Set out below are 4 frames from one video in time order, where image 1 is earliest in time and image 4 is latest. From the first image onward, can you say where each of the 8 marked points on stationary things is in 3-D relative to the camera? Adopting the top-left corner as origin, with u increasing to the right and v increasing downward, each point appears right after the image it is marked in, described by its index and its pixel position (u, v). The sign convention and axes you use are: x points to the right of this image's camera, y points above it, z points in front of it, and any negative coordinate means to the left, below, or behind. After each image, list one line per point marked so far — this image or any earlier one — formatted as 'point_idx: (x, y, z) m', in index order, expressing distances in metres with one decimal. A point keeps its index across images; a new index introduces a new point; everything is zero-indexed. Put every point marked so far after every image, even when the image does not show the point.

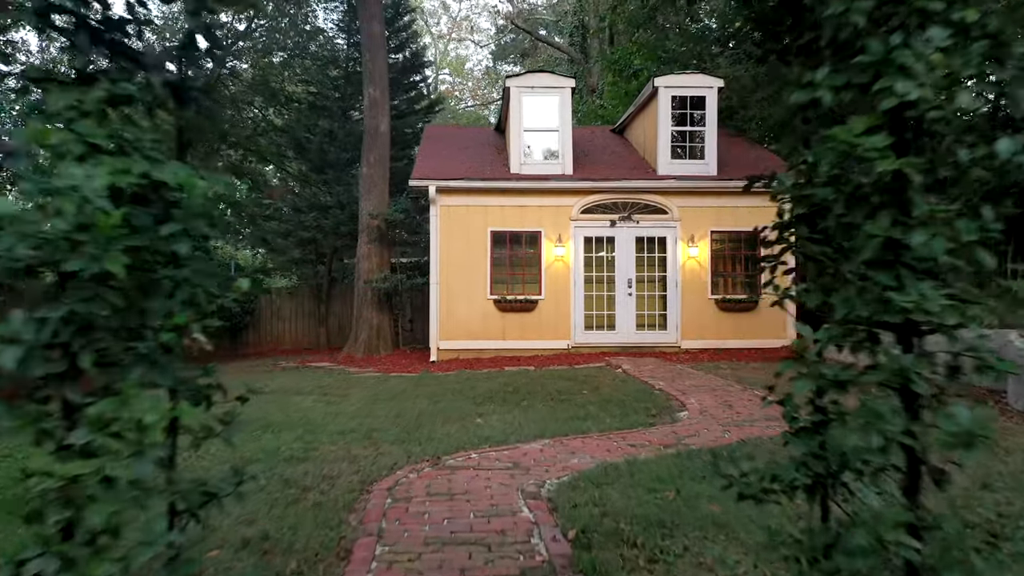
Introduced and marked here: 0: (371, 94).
0: (-2.5, +3.4, +14.2) m
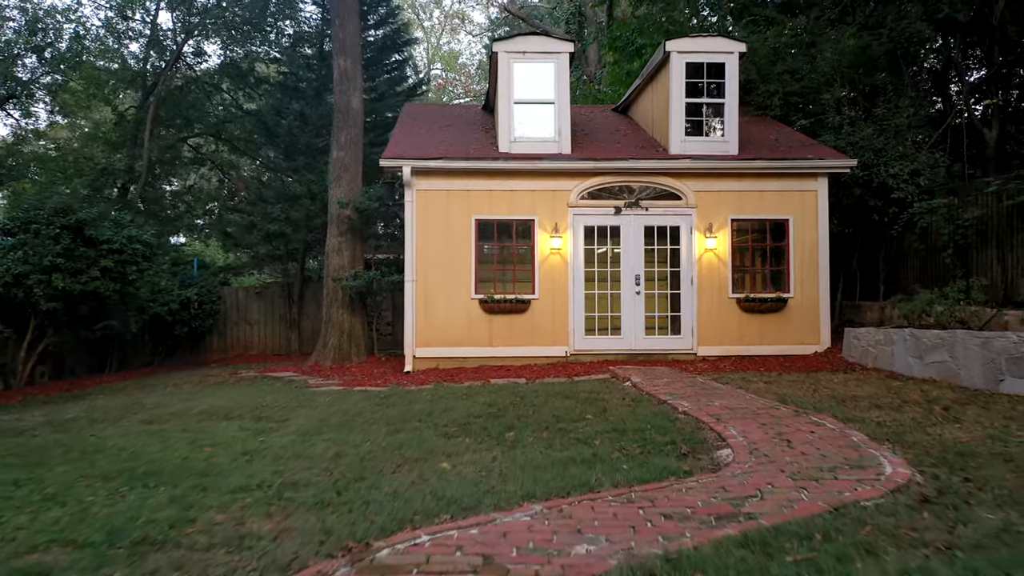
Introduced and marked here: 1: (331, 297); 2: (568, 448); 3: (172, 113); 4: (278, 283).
0: (-2.6, +3.4, +12.5) m
1: (-2.7, -0.1, +12.3) m
2: (+0.3, -0.9, +4.8) m
3: (-7.3, +3.7, +17.6) m
4: (-4.7, +0.1, +16.5) m
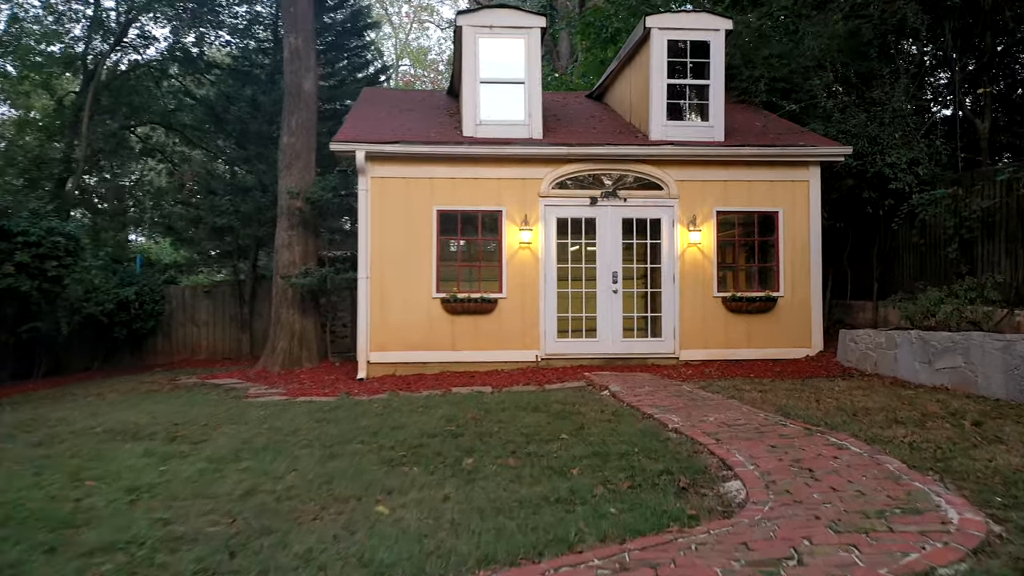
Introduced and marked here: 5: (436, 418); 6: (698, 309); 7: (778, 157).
0: (-3.1, +3.4, +11.5) m
1: (-3.2, -0.1, +11.3) m
2: (+0.1, -0.9, +3.8) m
3: (-7.9, +3.7, +16.4) m
4: (-5.3, +0.1, +15.4) m
5: (-0.6, -0.9, +5.9) m
6: (+2.1, -0.2, +9.4) m
7: (+3.1, +1.5, +9.4) m
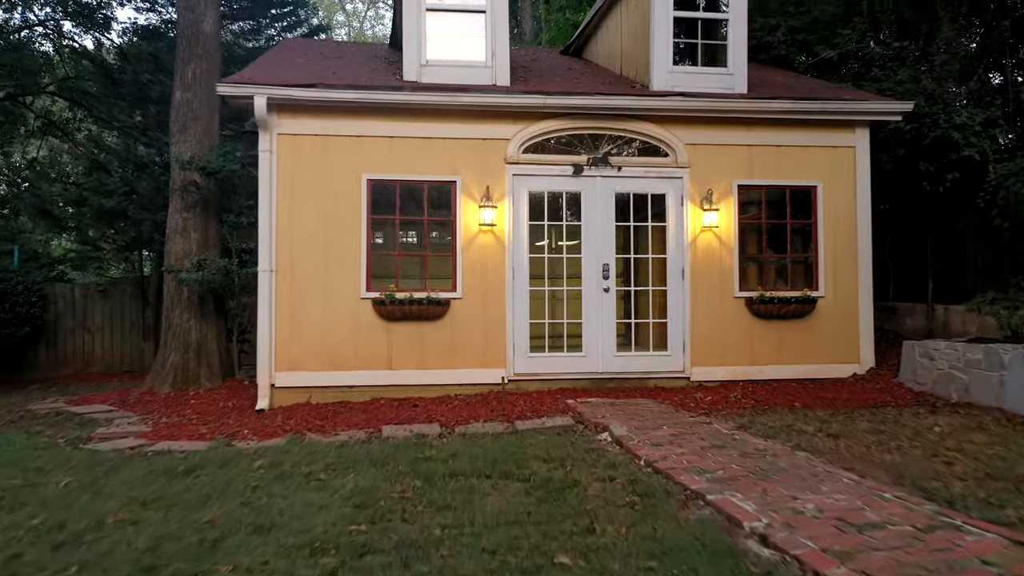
0: (-3.6, +3.4, +9.0) m
1: (-3.6, -0.1, +8.8) m
2: (0.0, -0.9, +1.5) m
3: (-8.6, +3.8, +13.7) m
4: (-6.0, +0.1, +12.7) m
5: (-0.7, -0.9, +3.5) m
6: (+1.8, -0.2, +7.2) m
7: (+2.7, +1.5, +7.2) m
